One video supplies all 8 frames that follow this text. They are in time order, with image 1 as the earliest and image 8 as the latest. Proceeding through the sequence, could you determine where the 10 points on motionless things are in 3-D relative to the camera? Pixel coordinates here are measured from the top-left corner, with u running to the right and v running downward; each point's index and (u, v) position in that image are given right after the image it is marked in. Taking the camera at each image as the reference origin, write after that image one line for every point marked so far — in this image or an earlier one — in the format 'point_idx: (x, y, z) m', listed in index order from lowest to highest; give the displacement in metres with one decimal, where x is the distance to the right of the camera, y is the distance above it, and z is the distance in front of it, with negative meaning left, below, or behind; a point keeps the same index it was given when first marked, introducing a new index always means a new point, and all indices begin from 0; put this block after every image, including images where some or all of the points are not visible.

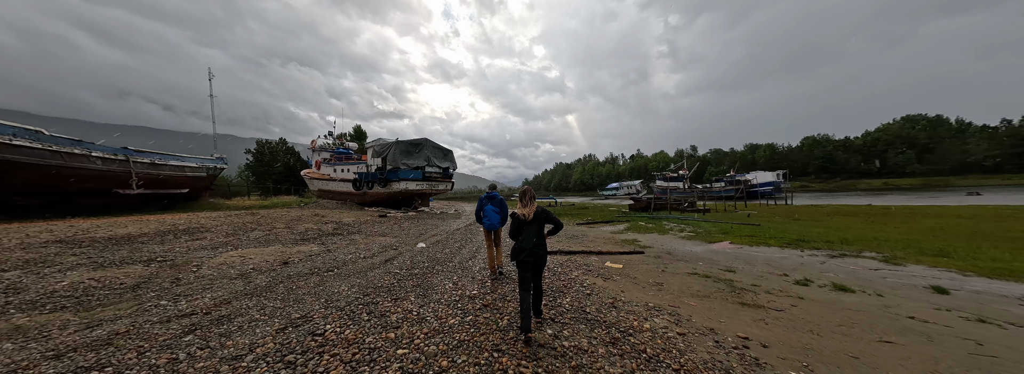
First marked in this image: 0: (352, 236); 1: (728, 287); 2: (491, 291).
0: (-7.6, -2.3, +11.6) m
1: (+5.4, -2.5, +6.1) m
2: (-0.6, -2.8, +6.6) m
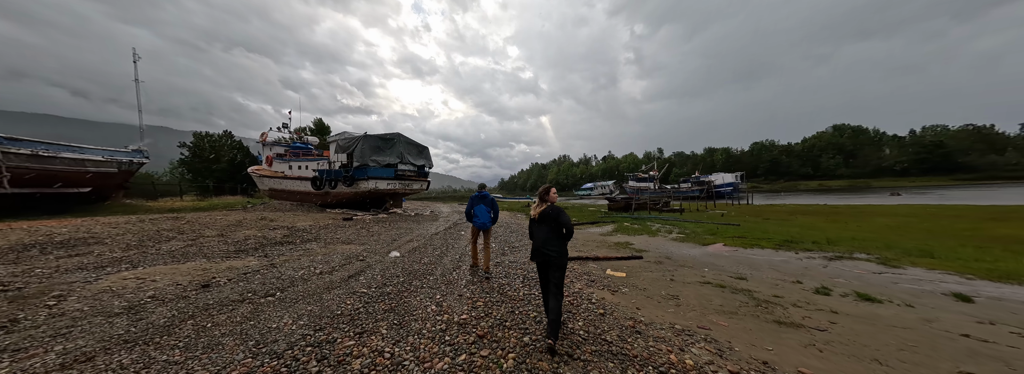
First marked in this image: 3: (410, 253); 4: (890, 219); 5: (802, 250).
0: (-8.1, -2.2, +9.7) m
1: (+5.4, -2.5, +5.5) m
2: (-0.6, -2.8, +5.4) m
3: (-4.1, -2.6, +9.8) m
4: (+24.3, -2.1, +15.7) m
5: (+10.8, -2.3, +9.2) m
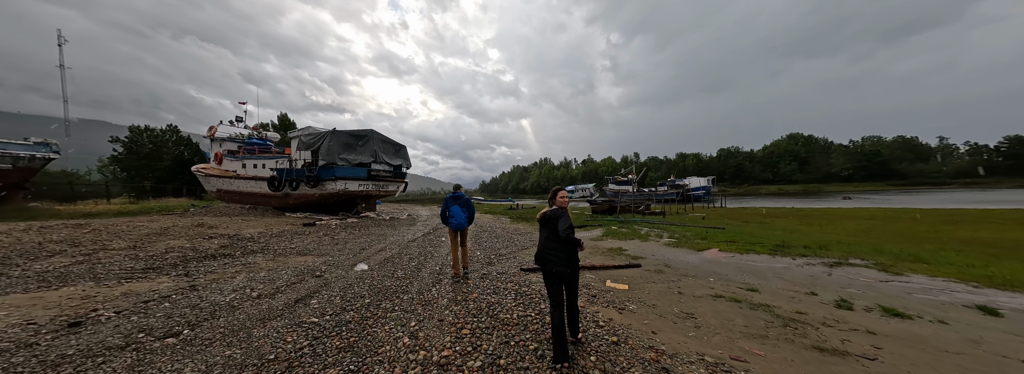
0: (-8.5, -2.3, +8.0) m
1: (+5.2, -2.6, +4.9) m
2: (-0.7, -2.8, +4.3) m
3: (-4.5, -2.7, +8.4) m
4: (+23.3, -2.4, +16.6) m
5: (+10.4, -2.5, +9.0) m
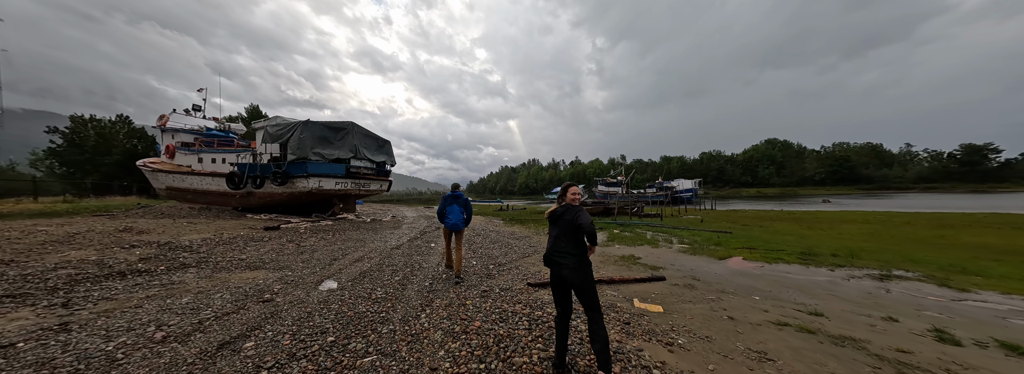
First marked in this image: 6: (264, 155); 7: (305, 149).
0: (-8.3, -2.1, +6.1) m
1: (+5.6, -2.6, +3.8) m
2: (-0.4, -2.8, +2.8) m
3: (-4.4, -2.6, +6.8) m
4: (+22.9, -2.6, +16.4) m
5: (+10.5, -2.6, +8.1) m
6: (-17.2, +2.2, +17.0) m
7: (-14.0, +2.6, +16.7) m
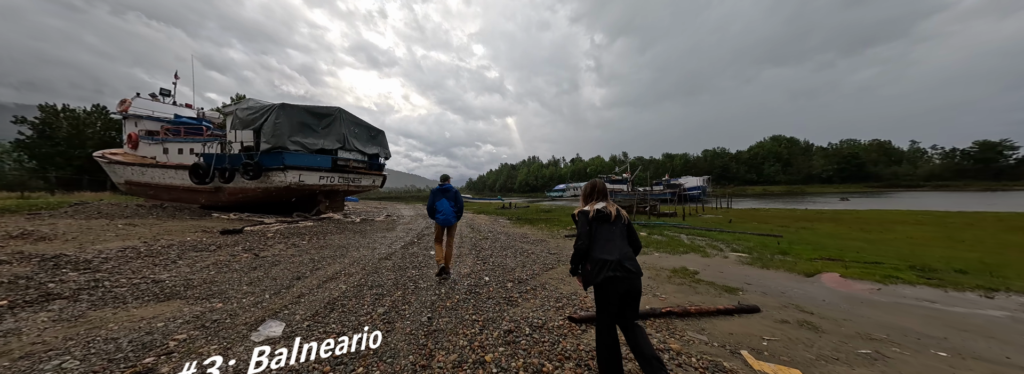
0: (-7.6, -2.0, +3.8) m
1: (+6.3, -2.5, +1.6) m
2: (+0.4, -2.6, +0.6) m
3: (-3.7, -2.4, +4.5) m
4: (+23.6, -2.4, +14.4) m
5: (+11.2, -2.4, +6.0) m
6: (-16.5, +2.6, +14.6) m
7: (-13.4, +2.9, +14.3) m
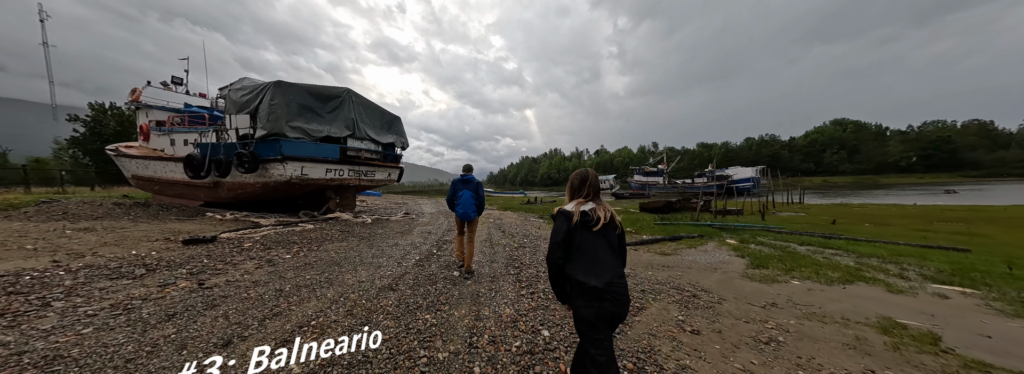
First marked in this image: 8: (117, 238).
0: (-6.5, -2.0, +1.4) m
1: (+7.2, -2.5, -1.9) m
2: (+1.2, -2.7, -2.4) m
3: (-2.5, -2.4, +1.8) m
4: (+25.4, -2.0, +9.4) m
5: (+12.4, -2.3, +2.0) m
6: (-14.6, +2.8, +12.7) m
7: (-11.4, +3.2, +12.1) m
8: (-11.7, -1.5, +7.4) m
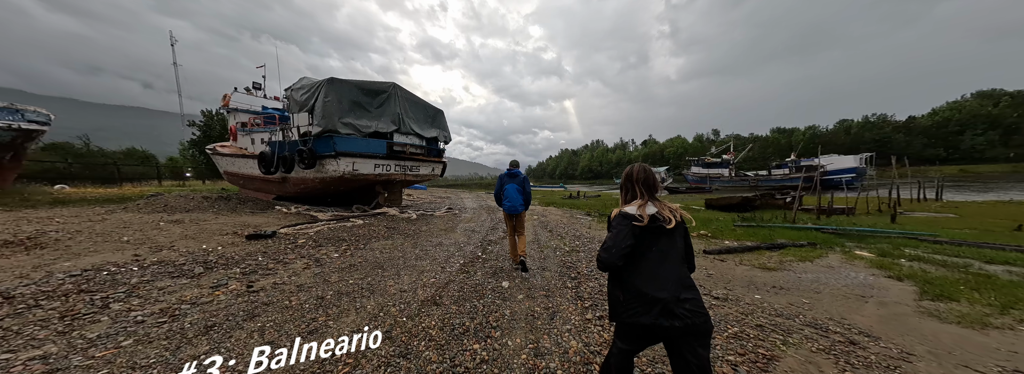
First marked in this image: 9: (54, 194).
0: (-5.8, -2.0, +1.2) m
1: (+7.1, -2.7, -4.1) m
2: (+1.2, -2.9, -3.7) m
3: (-1.9, -2.5, +1.0) m
4: (+26.9, -2.0, +4.2) m
5: (+12.9, -2.4, -1.0) m
6: (-12.1, +3.1, +13.5) m
7: (-9.1, +3.4, +12.5) m
8: (-10.1, -1.4, +8.0) m
9: (-27.1, -0.5, +14.6) m
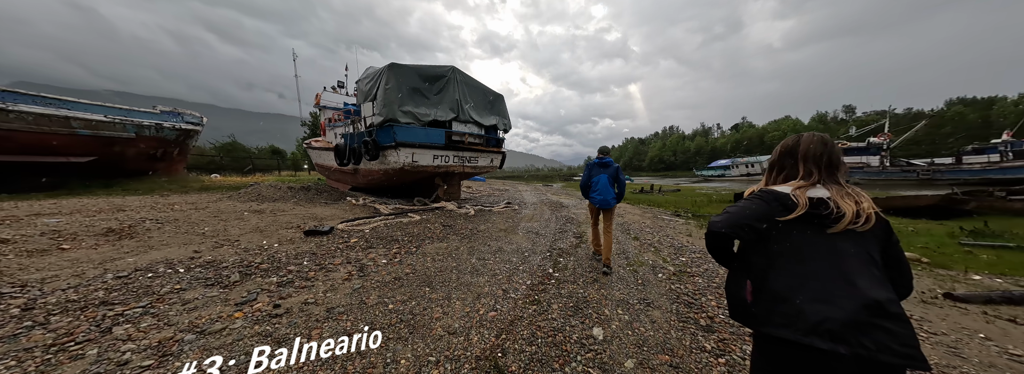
0: (-5.2, -2.1, +0.5) m
1: (+6.2, -3.2, -7.6) m
2: (+0.5, -3.2, -5.8) m
3: (-1.4, -2.6, -0.6) m
4: (+27.4, -2.5, -4.0) m
5: (+12.6, -2.9, -5.9) m
6: (-8.4, +3.6, +13.7) m
7: (-5.8, +3.8, +12.0) m
8: (-7.8, -1.1, +8.0) m
9: (-22.9, +0.3, +18.3) m
